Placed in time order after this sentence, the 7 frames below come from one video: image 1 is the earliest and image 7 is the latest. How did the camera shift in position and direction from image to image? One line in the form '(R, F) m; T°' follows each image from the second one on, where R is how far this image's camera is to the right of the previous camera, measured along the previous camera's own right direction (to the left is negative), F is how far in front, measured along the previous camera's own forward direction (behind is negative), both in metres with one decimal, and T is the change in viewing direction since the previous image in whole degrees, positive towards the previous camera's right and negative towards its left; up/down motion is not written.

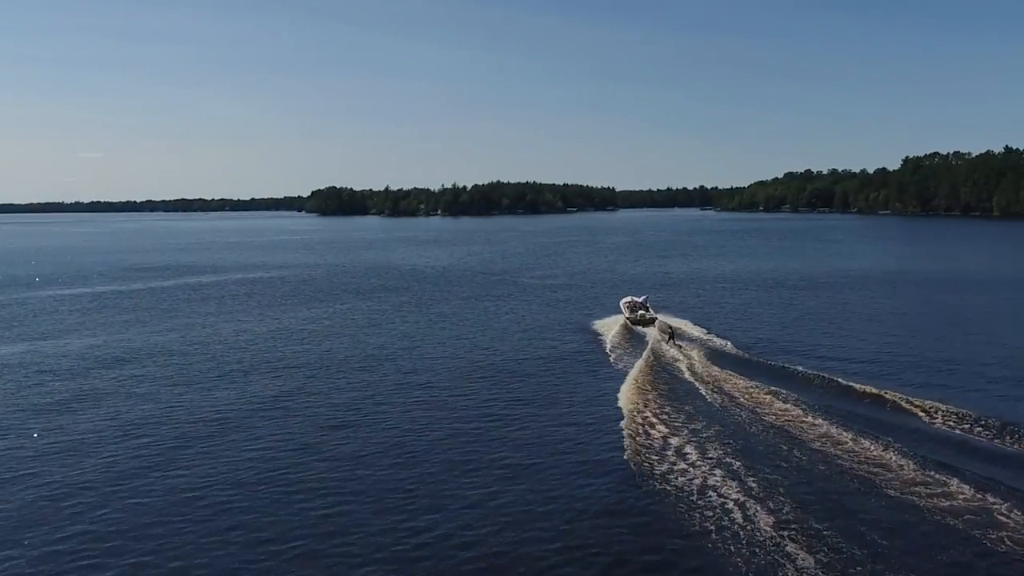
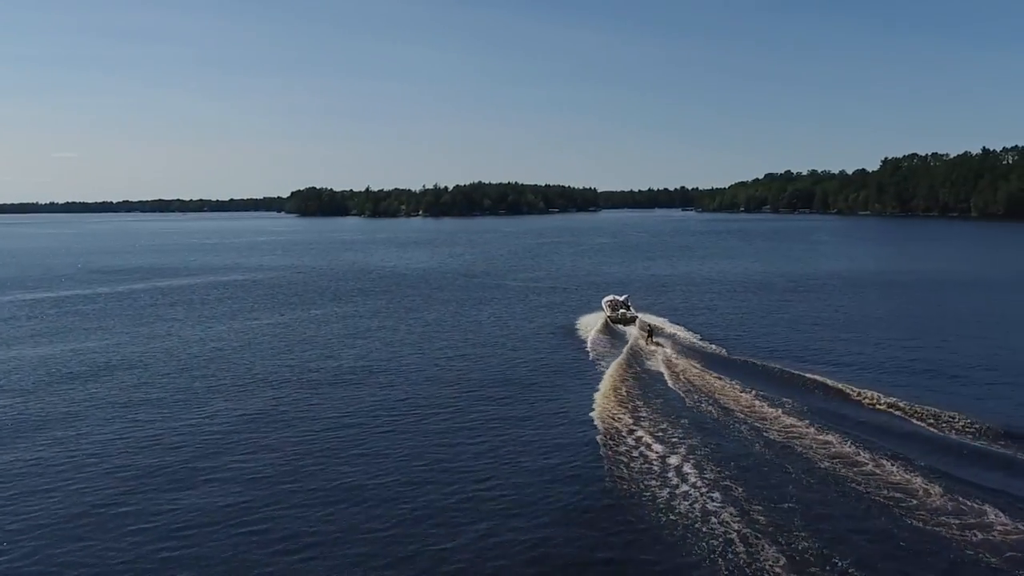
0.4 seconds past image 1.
(+3.4, -1.7) m; -11°
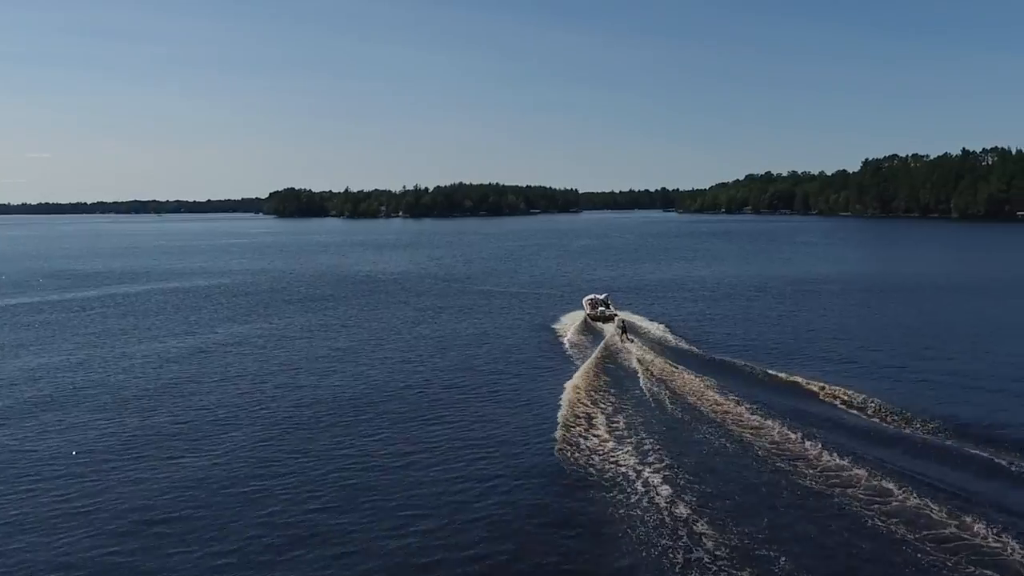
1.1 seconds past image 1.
(0.0, +1.6) m; +1°
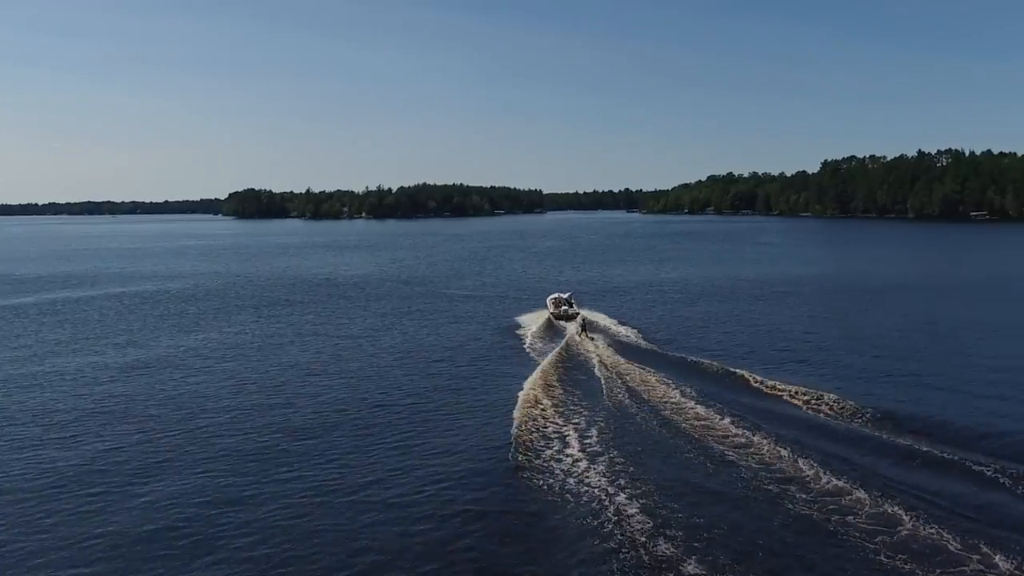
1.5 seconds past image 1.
(0.0, +0.8) m; +3°
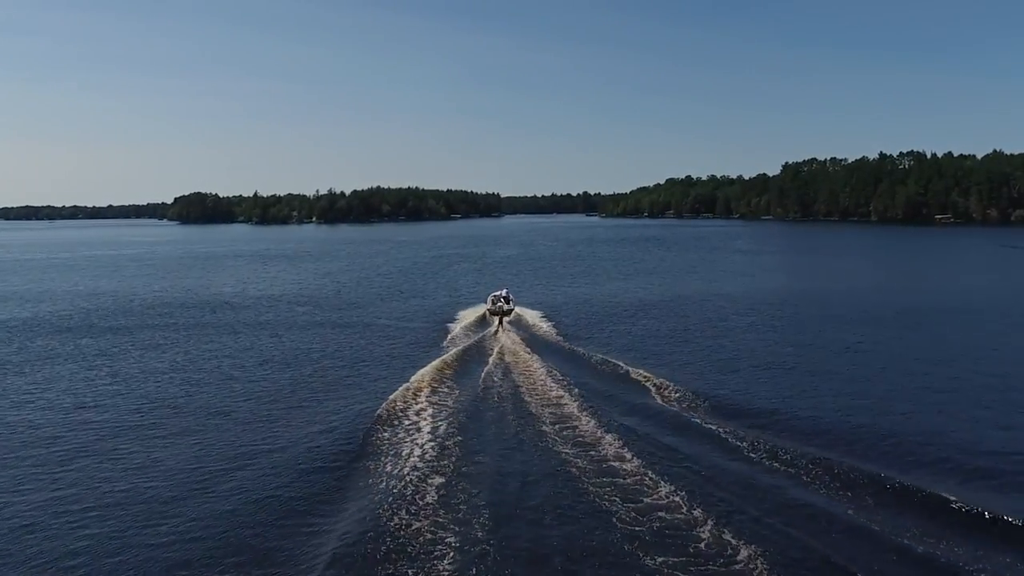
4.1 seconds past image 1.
(+0.4, +5.3) m; +3°
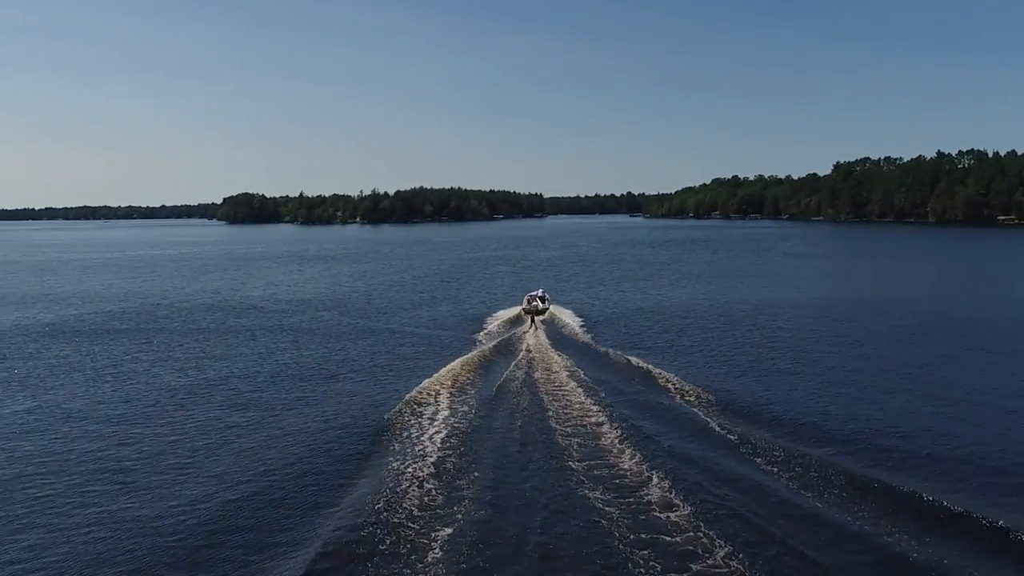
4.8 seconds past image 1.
(+0.2, +1.2) m; -3°
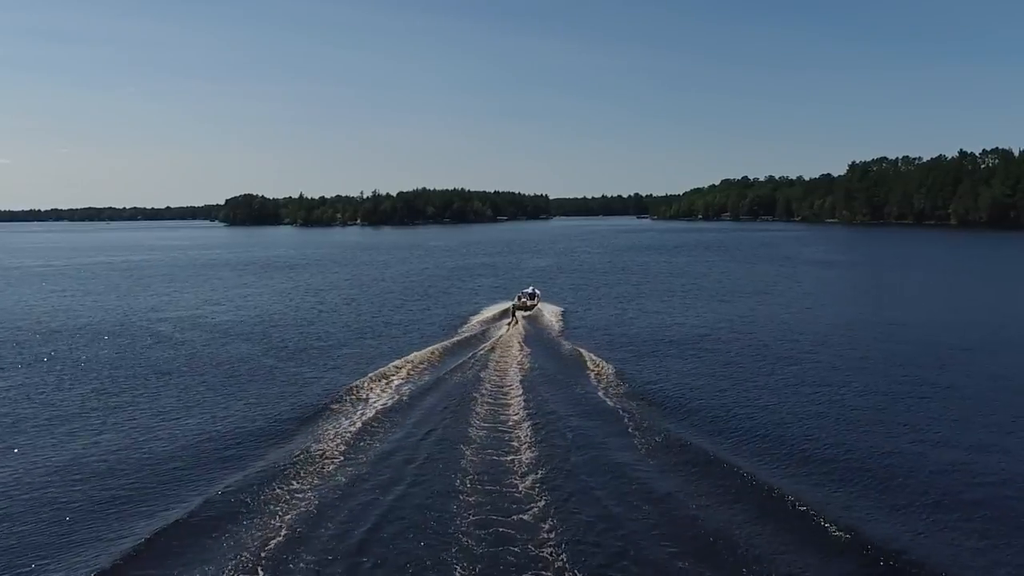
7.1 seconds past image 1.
(+0.8, +4.7) m; -1°
